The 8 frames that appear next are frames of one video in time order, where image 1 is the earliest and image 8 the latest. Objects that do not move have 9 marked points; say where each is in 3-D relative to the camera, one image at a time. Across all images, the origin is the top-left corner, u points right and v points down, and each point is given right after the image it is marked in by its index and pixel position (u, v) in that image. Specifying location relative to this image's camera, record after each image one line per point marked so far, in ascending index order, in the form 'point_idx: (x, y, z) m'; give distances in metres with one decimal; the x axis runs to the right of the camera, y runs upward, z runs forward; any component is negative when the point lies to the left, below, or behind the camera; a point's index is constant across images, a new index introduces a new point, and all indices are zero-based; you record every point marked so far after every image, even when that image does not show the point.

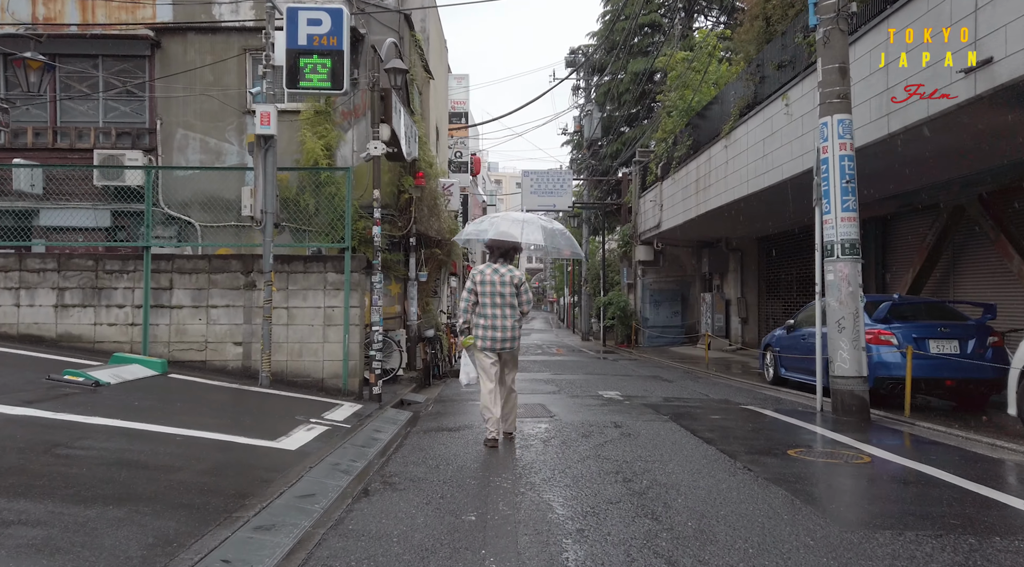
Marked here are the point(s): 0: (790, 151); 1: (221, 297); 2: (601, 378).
0: (+5.5, +2.6, +14.3) m
1: (-3.8, -0.2, +9.7) m
2: (+1.8, -1.9, +14.5) m
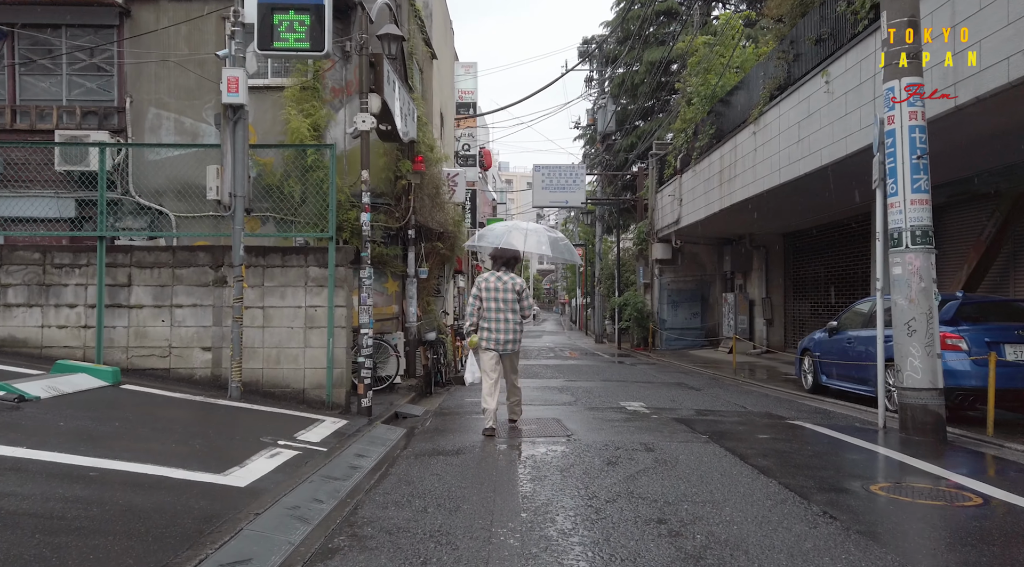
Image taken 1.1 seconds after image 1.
0: (+5.6, +2.7, +12.9) m
1: (-3.7, -0.1, +8.4) m
2: (+2.0, -1.8, +13.2) m
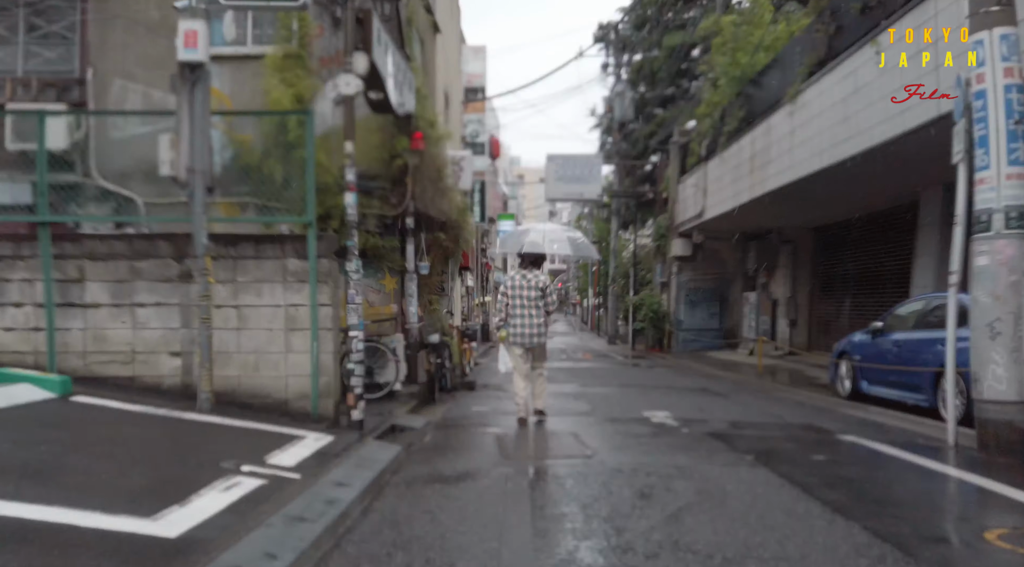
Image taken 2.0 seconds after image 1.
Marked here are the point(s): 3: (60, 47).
0: (+5.8, +2.8, +11.7) m
1: (-3.6, -0.1, +7.4) m
2: (+2.2, -1.8, +12.0) m
3: (-6.0, +3.1, +10.1) m
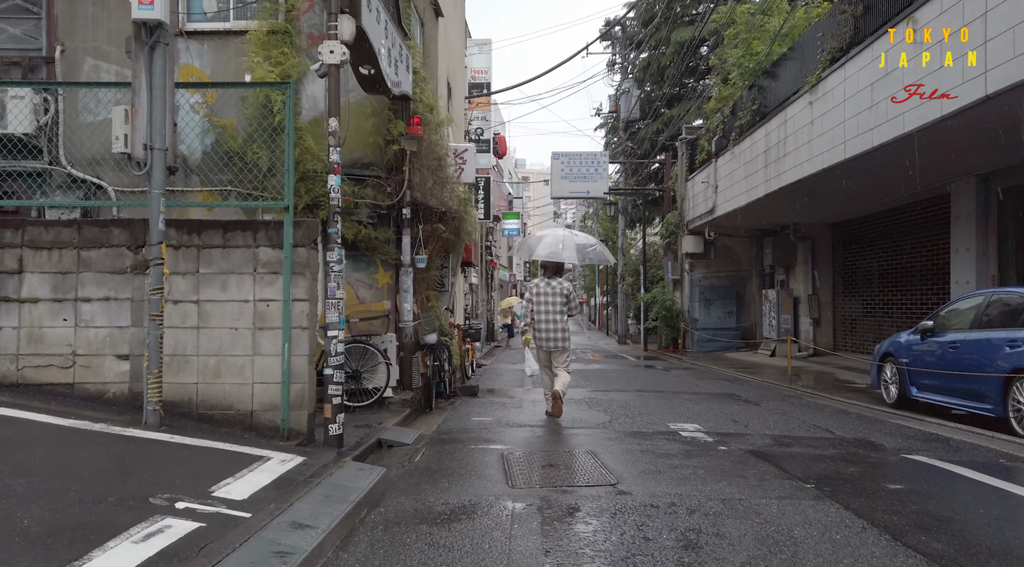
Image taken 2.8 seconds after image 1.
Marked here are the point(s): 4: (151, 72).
0: (+5.9, +2.8, +10.6) m
1: (-3.6, 0.0, +6.3) m
2: (+2.2, -1.7, +10.9) m
3: (-6.0, +3.2, +9.0) m
4: (-2.9, +1.7, +5.9) m
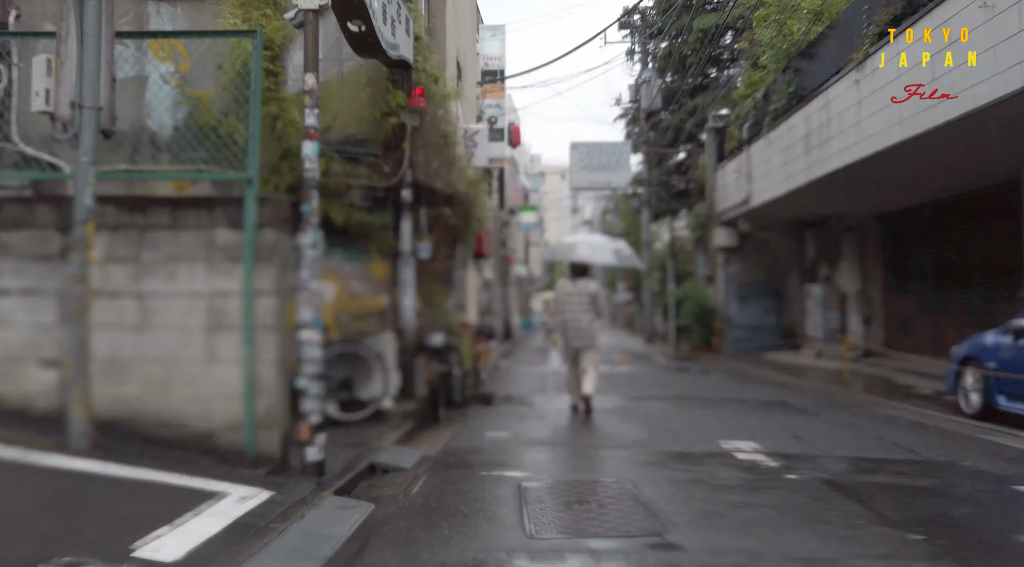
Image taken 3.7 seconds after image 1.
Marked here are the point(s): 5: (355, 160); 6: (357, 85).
0: (+6.2, +2.9, +9.2) m
1: (-3.4, 0.0, +5.2) m
2: (+2.5, -1.6, +9.6) m
3: (-5.8, +3.3, +8.0) m
4: (-2.8, +1.7, +4.7) m
5: (-1.7, +1.4, +8.2) m
6: (-1.7, +2.2, +8.1) m
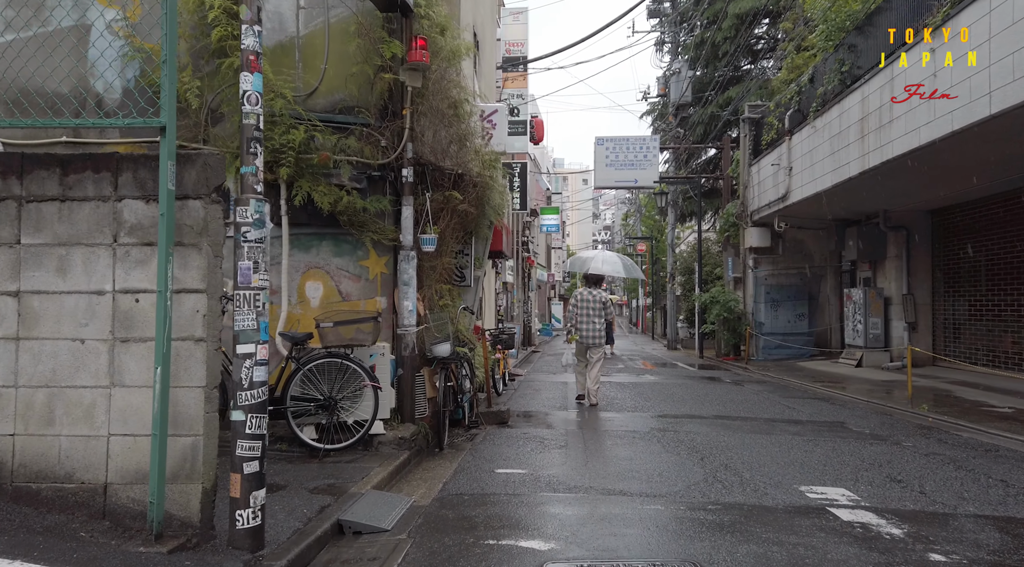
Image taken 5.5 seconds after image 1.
0: (+6.3, +2.9, +7.5) m
1: (-3.3, +0.1, +3.7) m
2: (+2.7, -1.6, +8.0) m
3: (-5.6, +3.3, +6.5) m
4: (-2.7, +1.8, +3.2) m
5: (-1.5, +1.4, +6.6) m
6: (-1.5, +2.3, +6.6) m
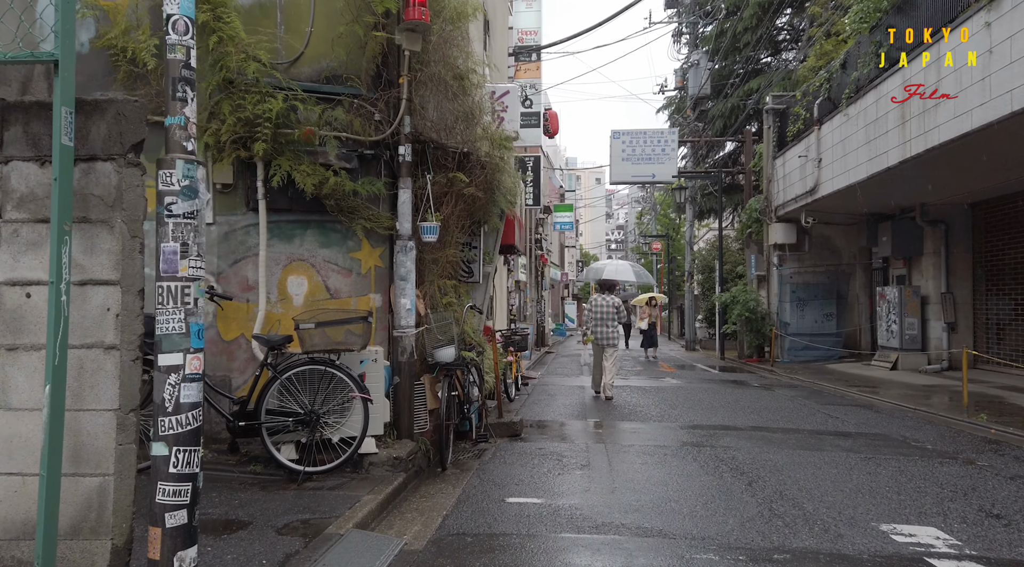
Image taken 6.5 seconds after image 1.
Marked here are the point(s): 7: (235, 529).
0: (+6.5, +2.9, +6.5) m
1: (-3.3, +0.1, +2.8) m
2: (+2.8, -1.6, +7.0) m
3: (-5.5, +3.4, +5.7) m
4: (-2.6, +1.8, +2.3) m
5: (-1.4, +1.4, +5.7) m
6: (-1.4, +2.3, +5.7) m
7: (-1.5, -1.3, +4.0) m
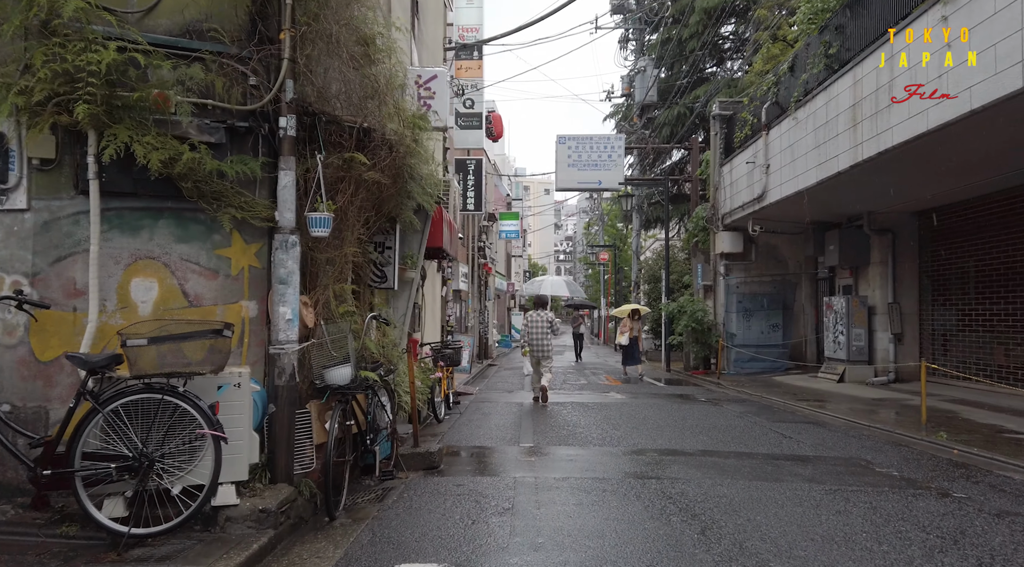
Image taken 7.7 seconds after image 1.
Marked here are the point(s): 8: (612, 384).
0: (+5.8, +2.9, +5.9) m
1: (-3.7, +0.2, +1.5) m
2: (+2.1, -1.6, +6.1) m
3: (-6.1, +3.4, +4.3) m
4: (-3.0, +1.9, +1.1) m
5: (-2.0, +1.4, +4.6) m
6: (-2.0, +2.3, +4.5) m
7: (-2.0, -1.3, +2.8) m
8: (+2.4, -2.4, +17.4) m
